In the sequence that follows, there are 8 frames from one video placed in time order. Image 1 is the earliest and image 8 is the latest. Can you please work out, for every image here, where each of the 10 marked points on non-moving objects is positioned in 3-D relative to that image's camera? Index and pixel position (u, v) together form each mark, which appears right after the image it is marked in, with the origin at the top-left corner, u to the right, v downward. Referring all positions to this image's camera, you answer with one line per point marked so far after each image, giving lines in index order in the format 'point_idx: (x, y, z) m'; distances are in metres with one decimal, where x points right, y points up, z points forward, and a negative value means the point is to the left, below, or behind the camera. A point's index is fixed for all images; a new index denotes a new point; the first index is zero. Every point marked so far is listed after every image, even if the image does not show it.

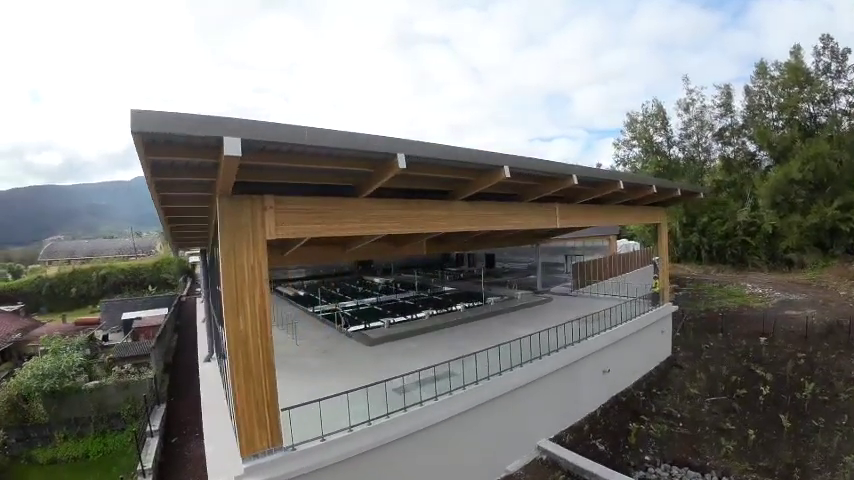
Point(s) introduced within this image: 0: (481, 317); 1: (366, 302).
0: (+1.2, -2.1, +11.0) m
1: (-2.2, -2.2, +14.8) m
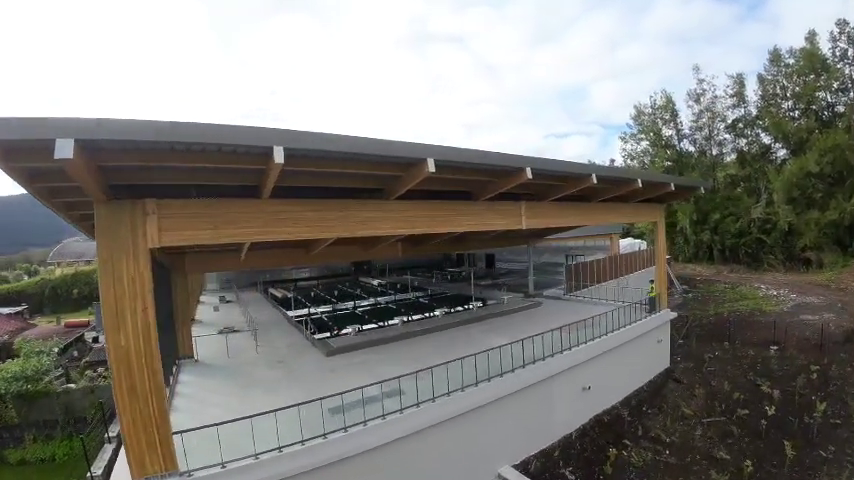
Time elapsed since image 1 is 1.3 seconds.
0: (+0.6, -2.1, +10.2) m
1: (-2.7, -2.2, +14.1) m
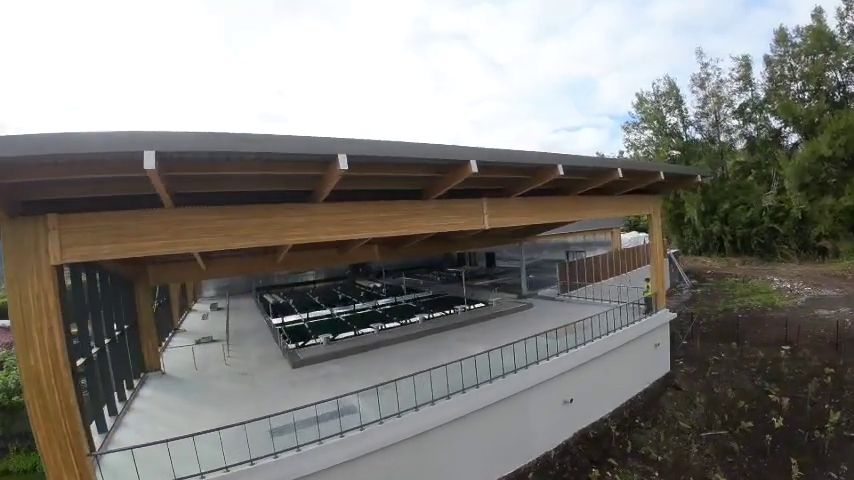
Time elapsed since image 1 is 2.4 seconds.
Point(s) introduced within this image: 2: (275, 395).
0: (+0.2, -2.1, +9.6) m
1: (-3.1, -2.3, +13.6) m
2: (-2.9, -2.8, +7.5) m
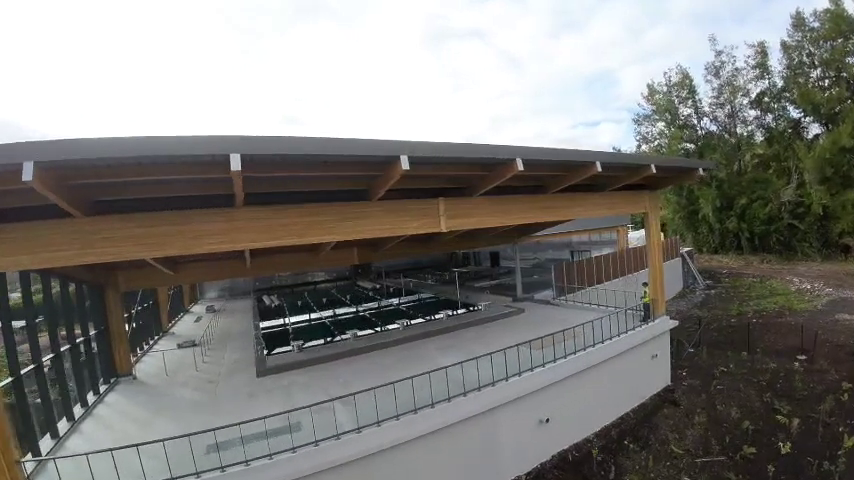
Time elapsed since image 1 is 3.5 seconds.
0: (-0.3, -2.2, +9.0) m
1: (-3.3, -2.4, +13.2) m
2: (-3.4, -2.8, +7.1) m
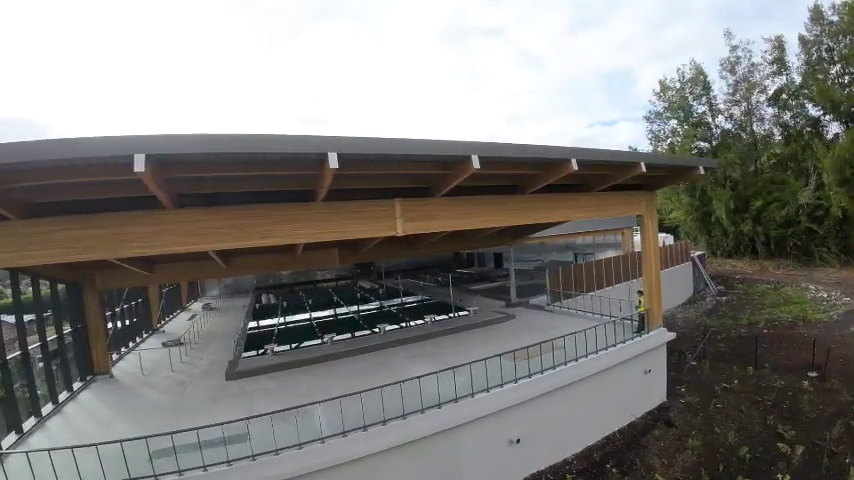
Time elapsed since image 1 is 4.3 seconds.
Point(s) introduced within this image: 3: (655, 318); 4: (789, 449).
0: (-0.7, -2.2, +8.6) m
1: (-3.6, -2.4, +12.9) m
2: (-3.9, -2.8, +6.8) m
3: (+4.2, -1.4, +7.7) m
4: (+5.2, -3.0, +5.9) m
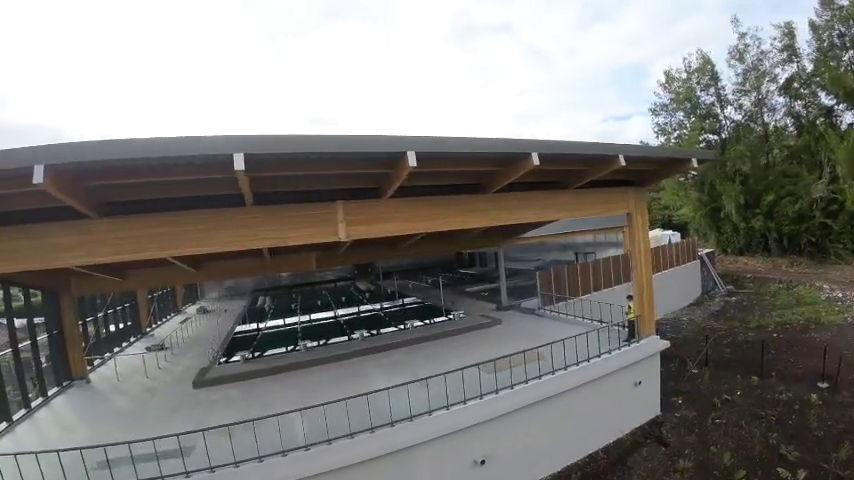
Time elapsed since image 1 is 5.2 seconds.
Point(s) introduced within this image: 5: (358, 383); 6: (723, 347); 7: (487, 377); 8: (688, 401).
0: (-1.1, -2.2, +8.2) m
1: (-3.9, -2.5, +12.5) m
2: (-4.3, -2.9, +6.4) m
3: (+3.8, -1.5, +7.1) m
4: (+4.7, -2.9, +5.3) m
5: (-1.1, -2.3, +6.9) m
6: (+7.1, -2.5, +10.0) m
7: (+1.0, -2.1, +6.4) m
8: (+4.6, -2.8, +7.4) m
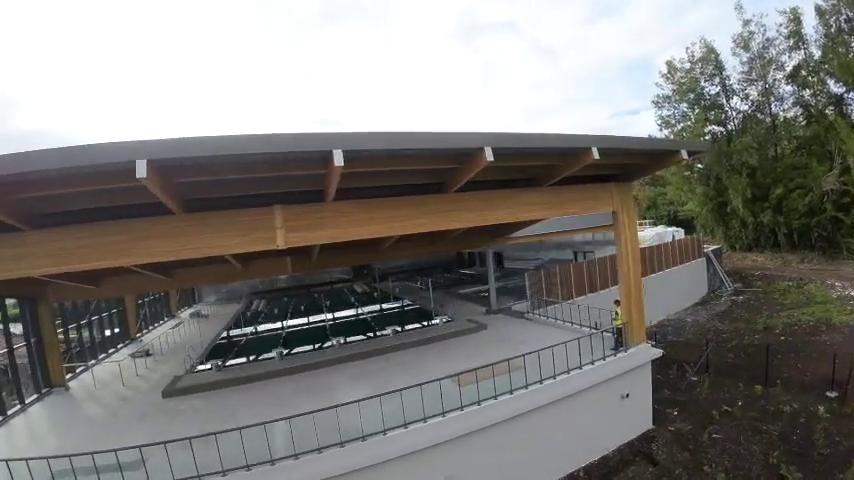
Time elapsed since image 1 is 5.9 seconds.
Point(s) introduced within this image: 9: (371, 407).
0: (-1.5, -2.3, +7.7) m
1: (-4.2, -2.6, +12.1) m
2: (-4.7, -3.1, +6.1) m
3: (+3.3, -1.4, +6.6) m
4: (+4.2, -2.9, +4.8) m
5: (-1.5, -2.4, +6.4) m
6: (+6.8, -2.5, +9.4) m
7: (+0.5, -2.1, +5.9) m
8: (+4.2, -2.8, +6.9) m
9: (-0.7, -2.3, +5.8) m
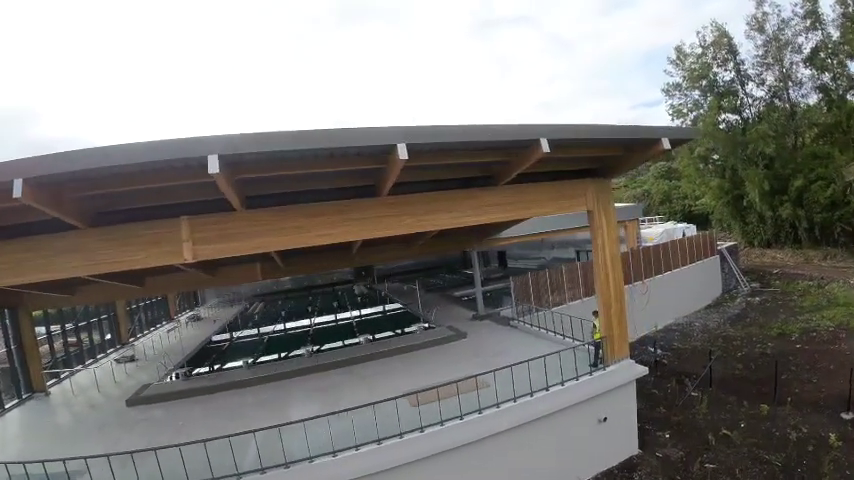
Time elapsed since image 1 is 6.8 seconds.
0: (-2.0, -2.4, +7.3) m
1: (-4.5, -2.7, +11.8) m
2: (-5.3, -3.2, +5.8) m
3: (+2.8, -1.5, +5.9) m
4: (+3.6, -3.0, +4.1) m
5: (-2.1, -2.5, +6.0) m
6: (+6.3, -2.5, +8.6) m
7: (-0.1, -2.2, +5.4) m
8: (+3.7, -2.9, +6.2) m
9: (-1.3, -2.5, +5.3) m
